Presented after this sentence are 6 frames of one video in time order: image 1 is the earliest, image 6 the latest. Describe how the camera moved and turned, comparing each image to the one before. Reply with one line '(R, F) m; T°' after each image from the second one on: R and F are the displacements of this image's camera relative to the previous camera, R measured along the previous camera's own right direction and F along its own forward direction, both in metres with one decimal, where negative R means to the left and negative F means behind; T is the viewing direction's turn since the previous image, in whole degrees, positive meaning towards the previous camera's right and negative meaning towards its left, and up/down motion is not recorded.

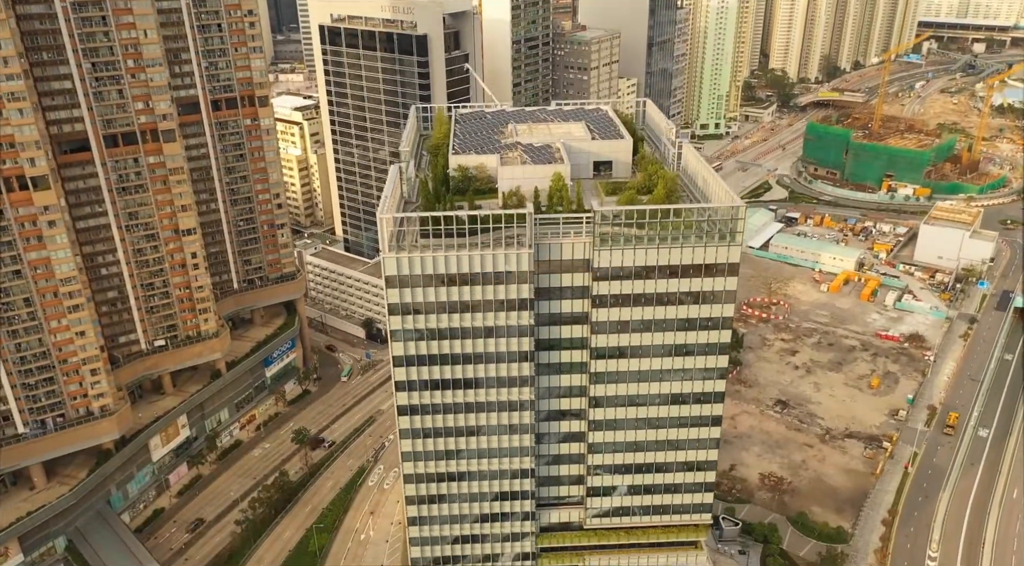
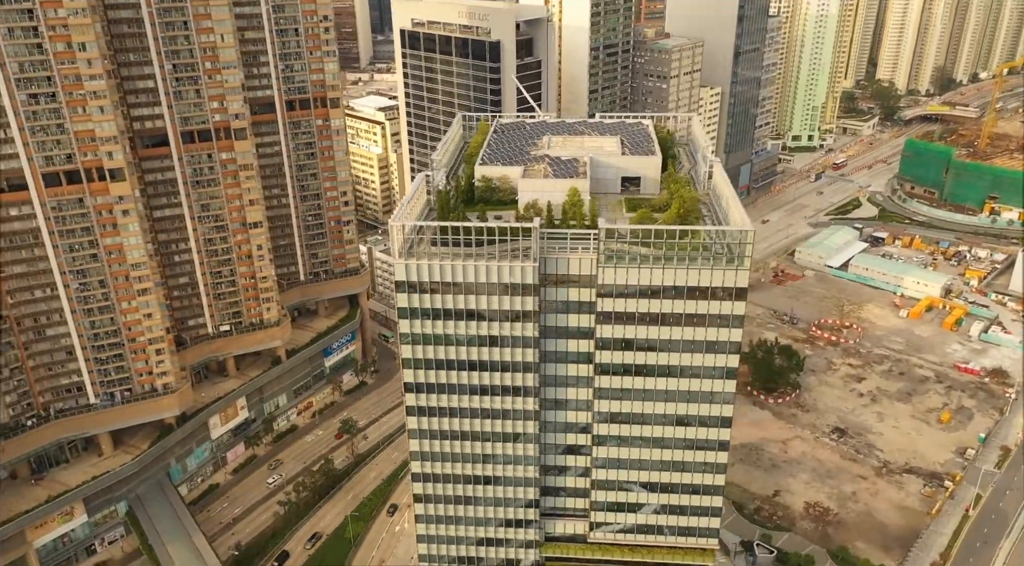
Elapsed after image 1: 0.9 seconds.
(+7.9, -0.9) m; -7°
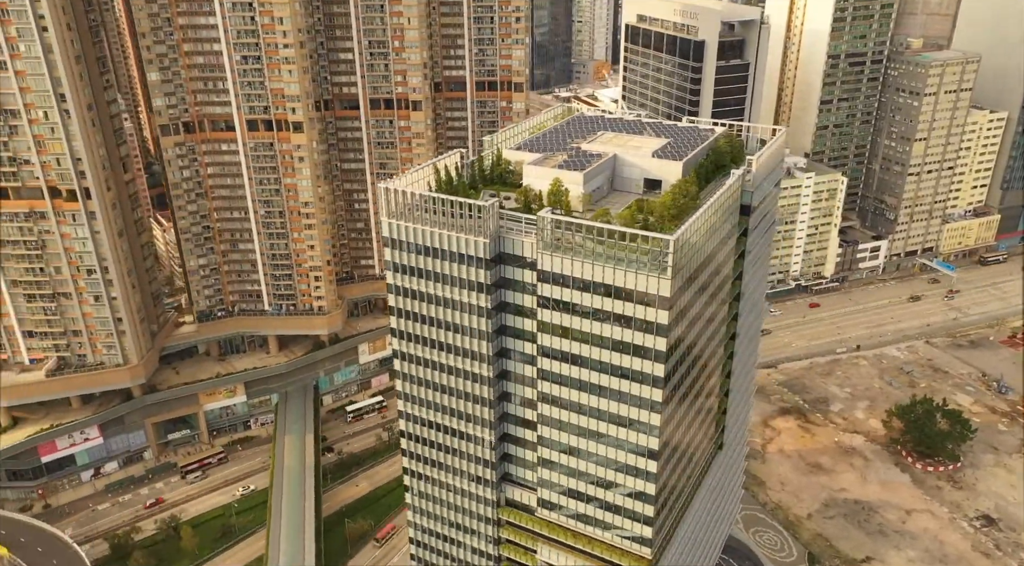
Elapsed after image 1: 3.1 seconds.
(+33.6, +1.8) m; -24°
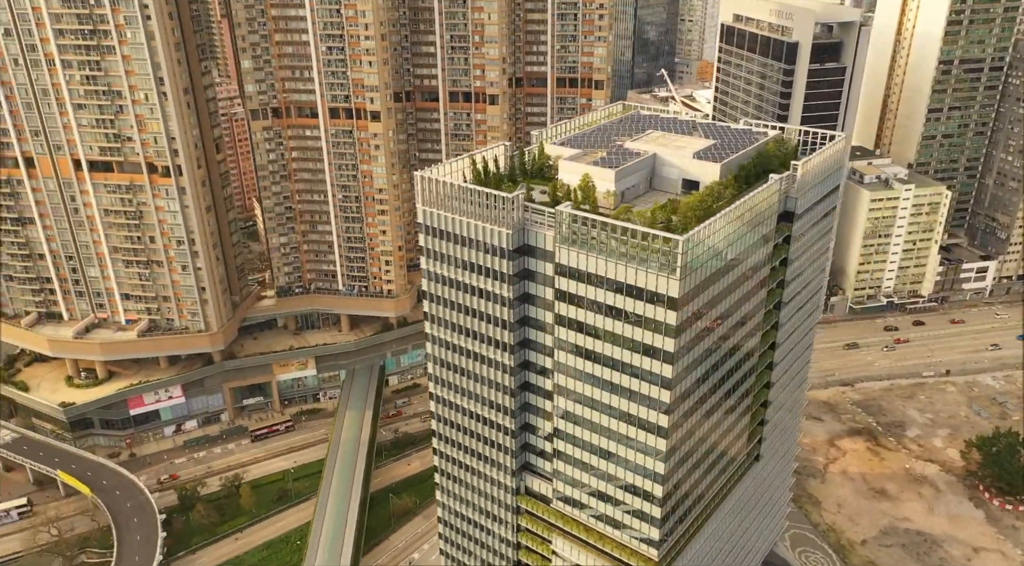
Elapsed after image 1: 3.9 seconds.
(+9.4, -0.7) m; -9°
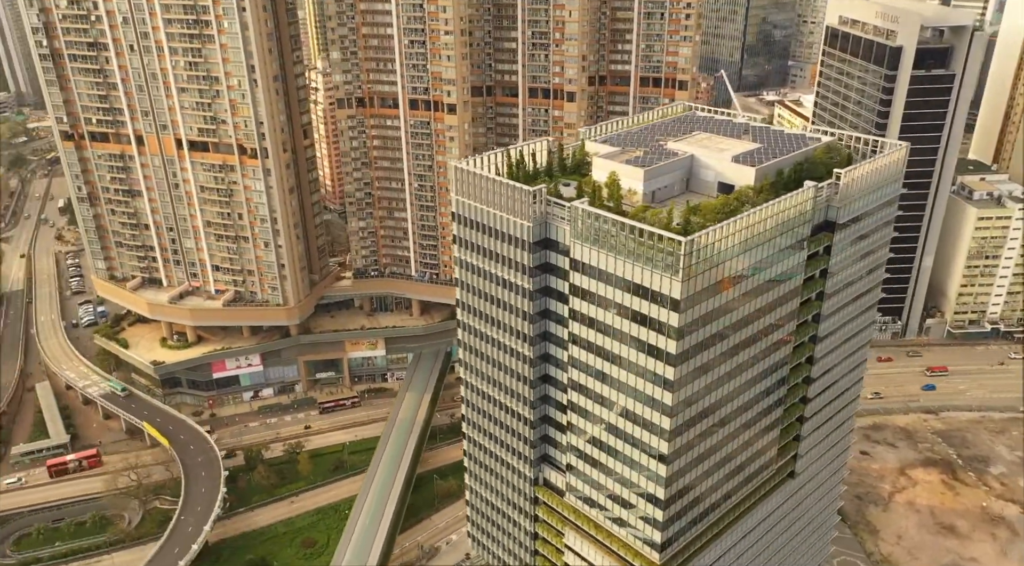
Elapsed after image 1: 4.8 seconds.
(+10.5, -0.4) m; -9°
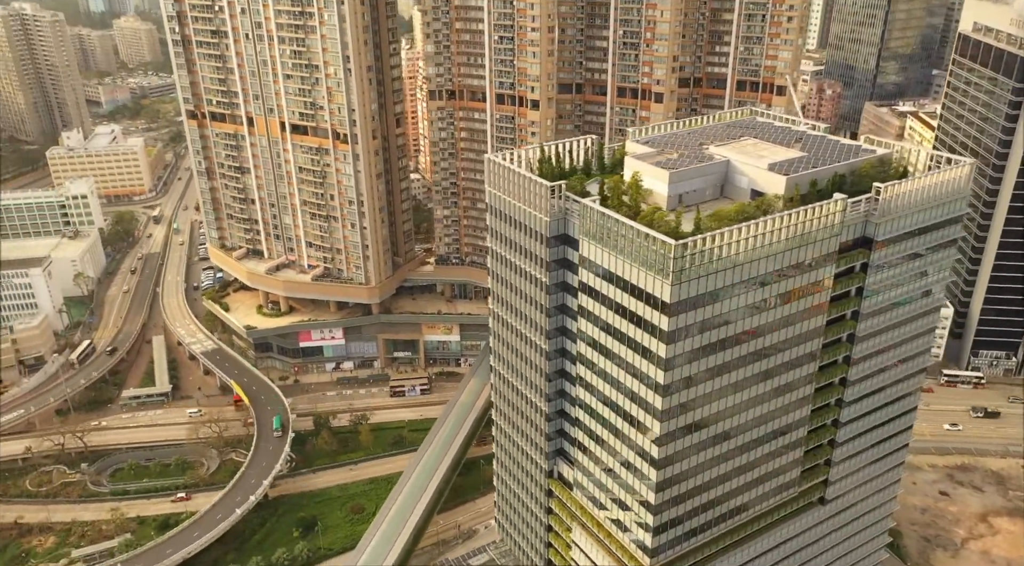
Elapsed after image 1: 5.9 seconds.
(+12.9, -0.1) m; -11°
